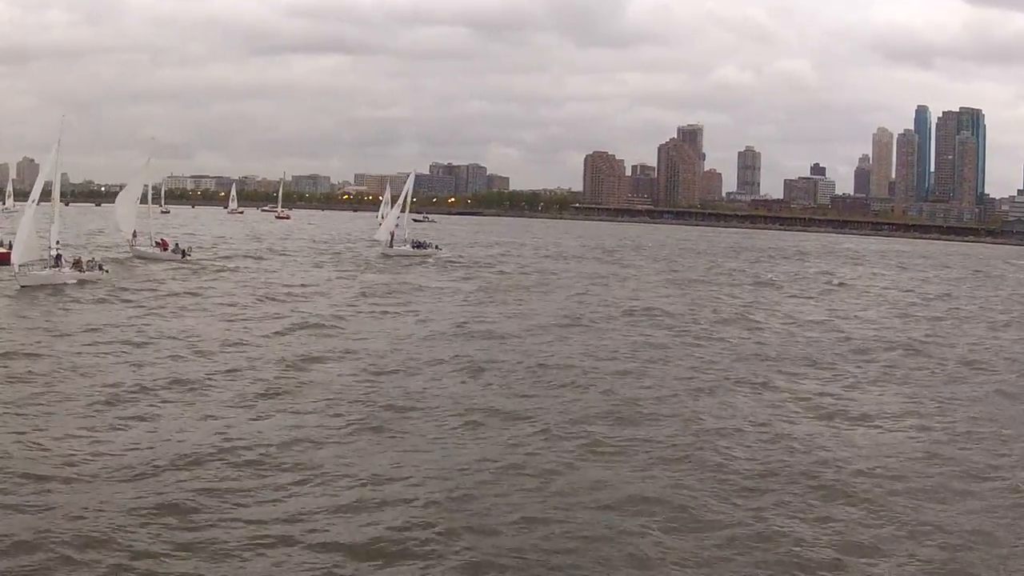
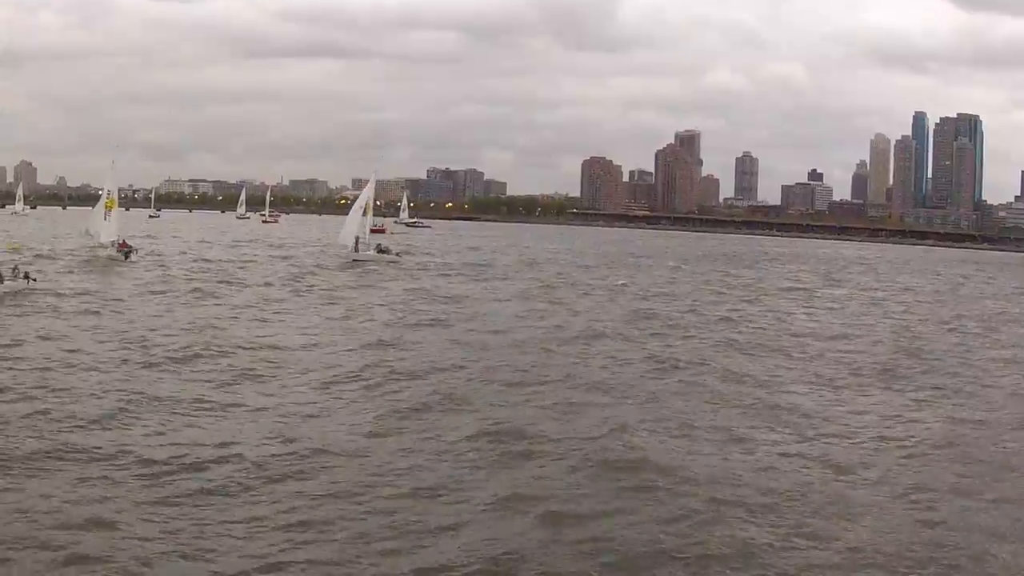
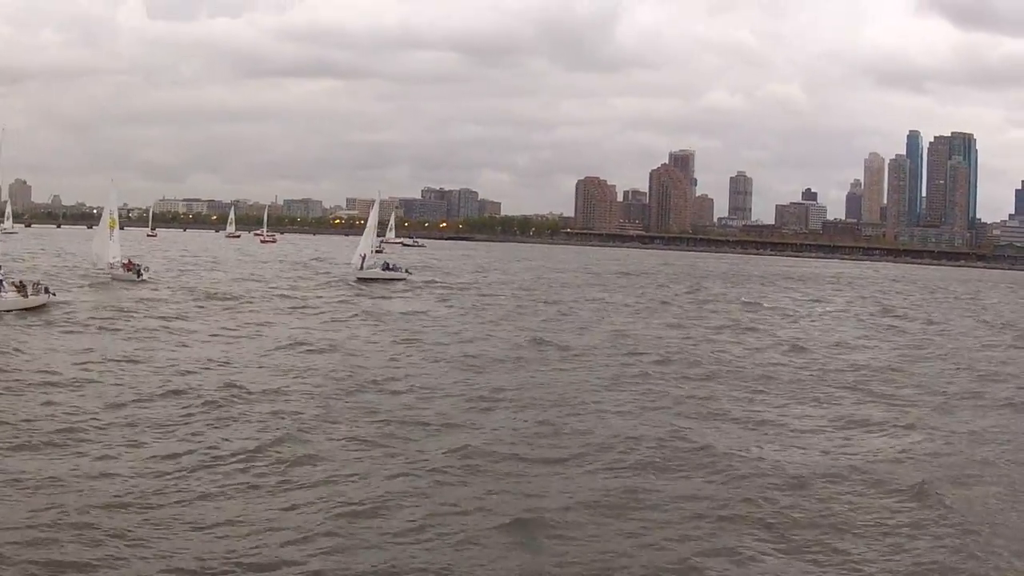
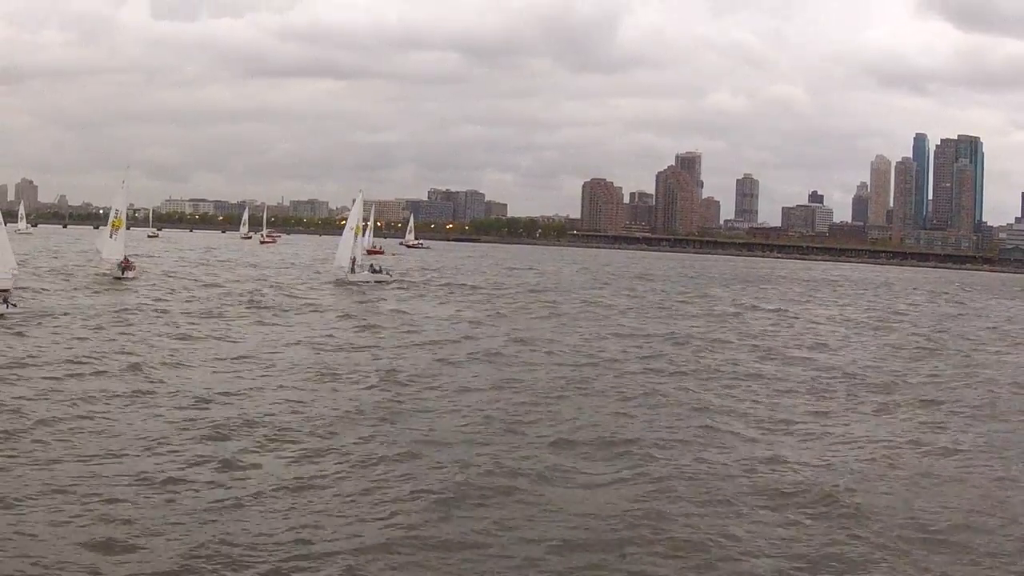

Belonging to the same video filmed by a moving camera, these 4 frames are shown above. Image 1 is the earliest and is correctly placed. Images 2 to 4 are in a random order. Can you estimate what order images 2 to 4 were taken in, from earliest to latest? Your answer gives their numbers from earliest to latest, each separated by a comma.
3, 2, 4
